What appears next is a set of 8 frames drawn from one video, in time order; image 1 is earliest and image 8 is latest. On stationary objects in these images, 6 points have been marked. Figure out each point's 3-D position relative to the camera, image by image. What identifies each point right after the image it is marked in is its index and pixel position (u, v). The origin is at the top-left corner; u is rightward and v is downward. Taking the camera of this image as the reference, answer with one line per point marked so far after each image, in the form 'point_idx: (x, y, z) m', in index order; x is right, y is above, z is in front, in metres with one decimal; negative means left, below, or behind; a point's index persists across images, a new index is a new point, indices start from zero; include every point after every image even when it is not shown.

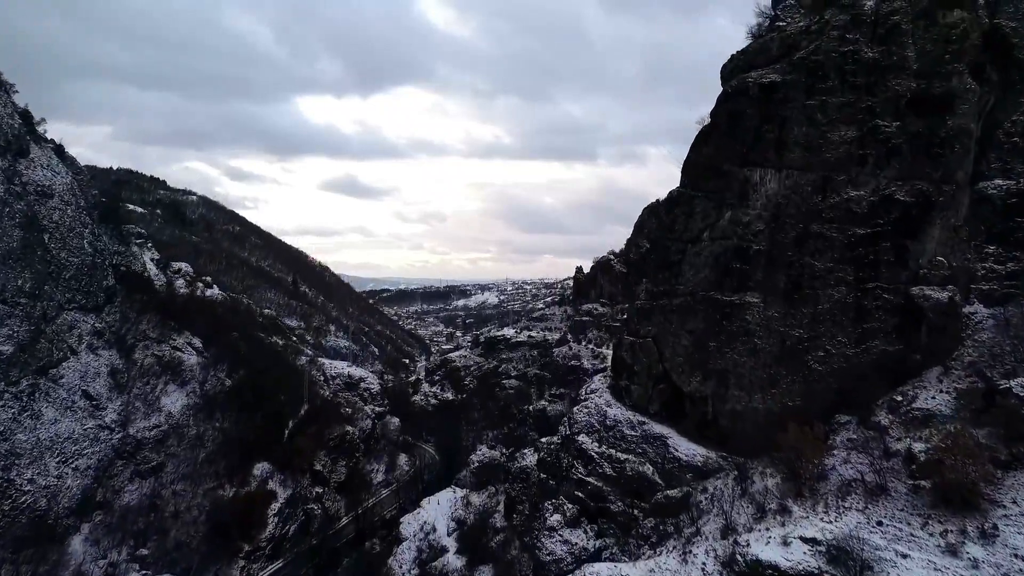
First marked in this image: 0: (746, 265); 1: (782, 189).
0: (+6.9, +0.7, +17.4) m
1: (+7.8, +2.9, +17.2) m
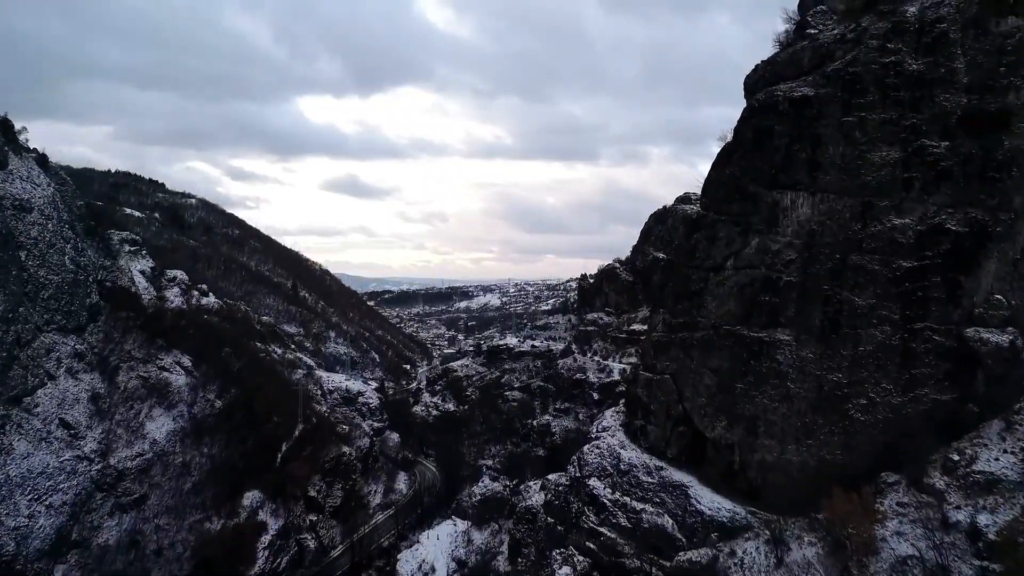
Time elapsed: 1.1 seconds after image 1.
0: (+7.1, -0.3, +15.8) m
1: (+8.0, +1.9, +15.5) m
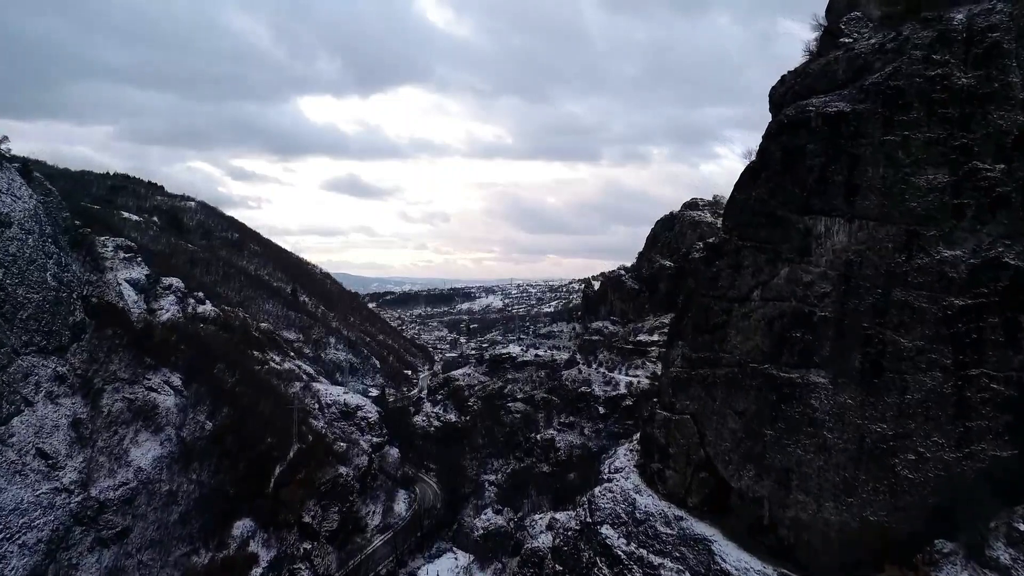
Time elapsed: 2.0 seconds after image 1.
0: (+7.2, -1.2, +14.3) m
1: (+8.1, +1.0, +14.0) m
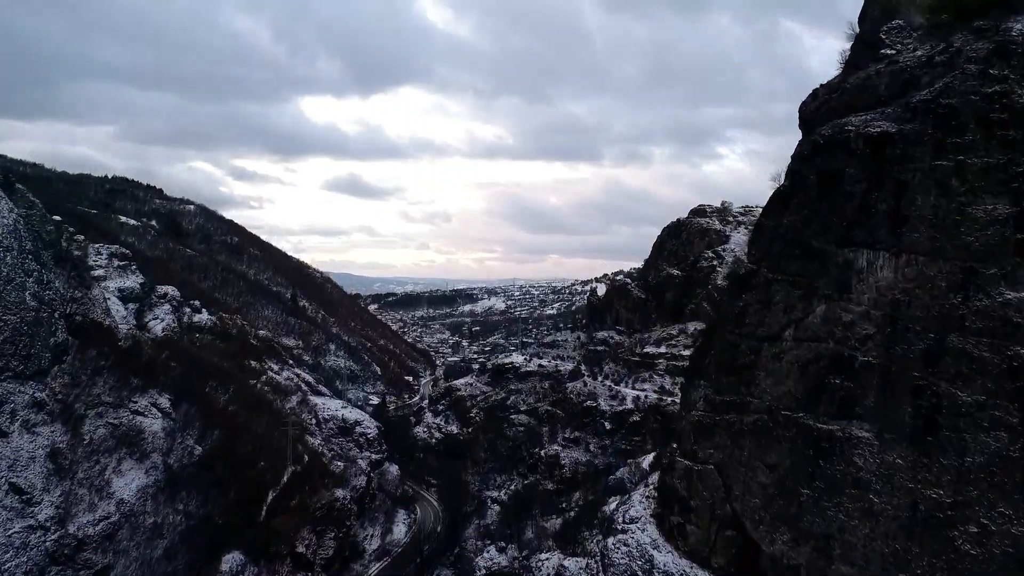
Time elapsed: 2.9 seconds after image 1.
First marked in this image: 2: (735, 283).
0: (+7.4, -2.1, +12.8) m
1: (+8.3, +0.1, +12.5) m
2: (+6.0, +0.1, +15.9) m
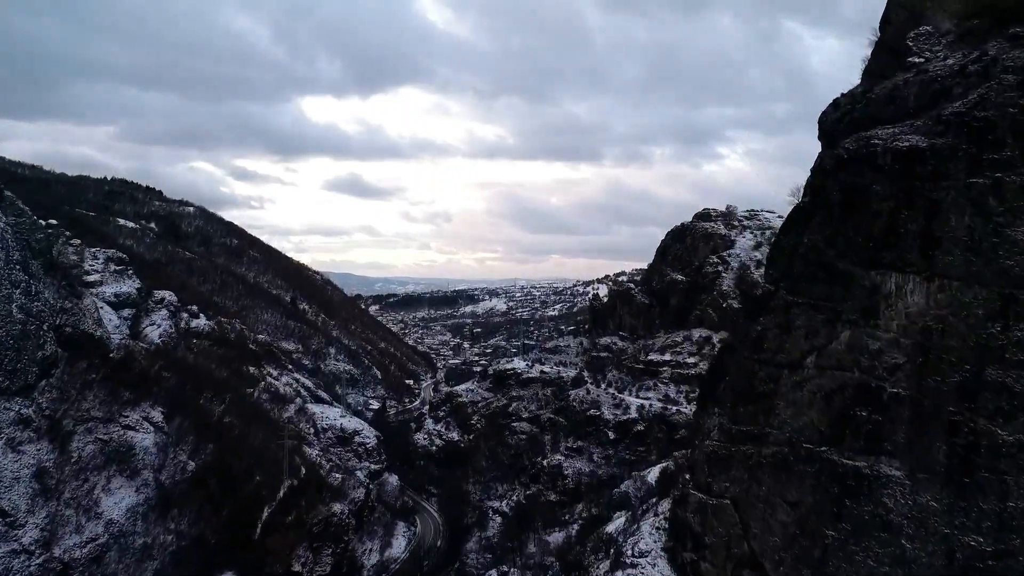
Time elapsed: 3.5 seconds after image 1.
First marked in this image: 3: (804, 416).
0: (+7.4, -2.6, +11.9) m
1: (+8.4, -0.4, +11.7) m
2: (+6.1, -0.5, +15.0) m
3: (+6.4, -2.8, +13.0) m
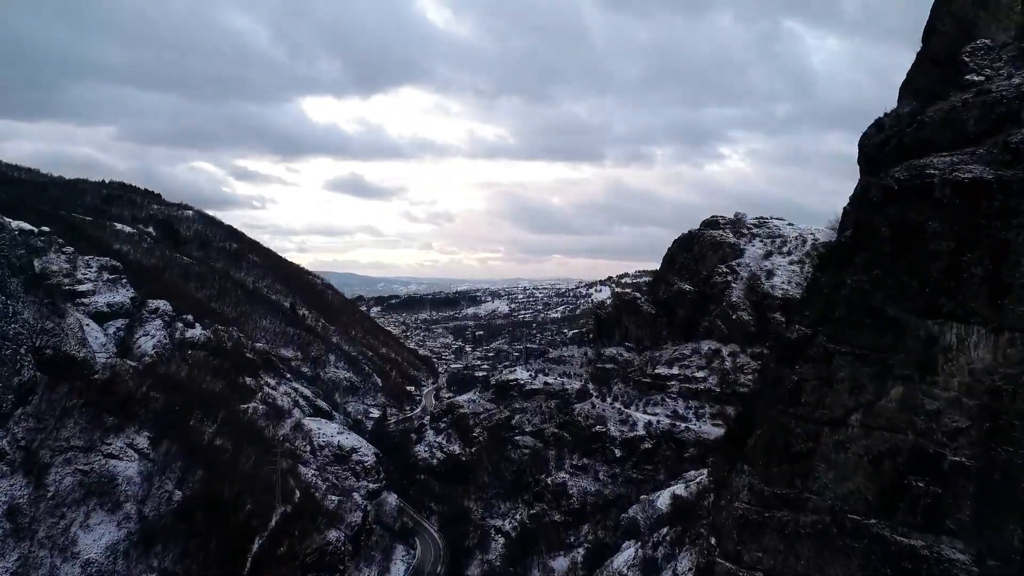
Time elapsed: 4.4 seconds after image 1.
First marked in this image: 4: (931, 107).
0: (+7.5, -3.6, +10.4) m
1: (+8.5, -1.4, +10.1) m
2: (+6.2, -1.4, +13.5) m
3: (+6.5, -3.8, +11.4) m
4: (+8.6, +3.7, +12.1) m
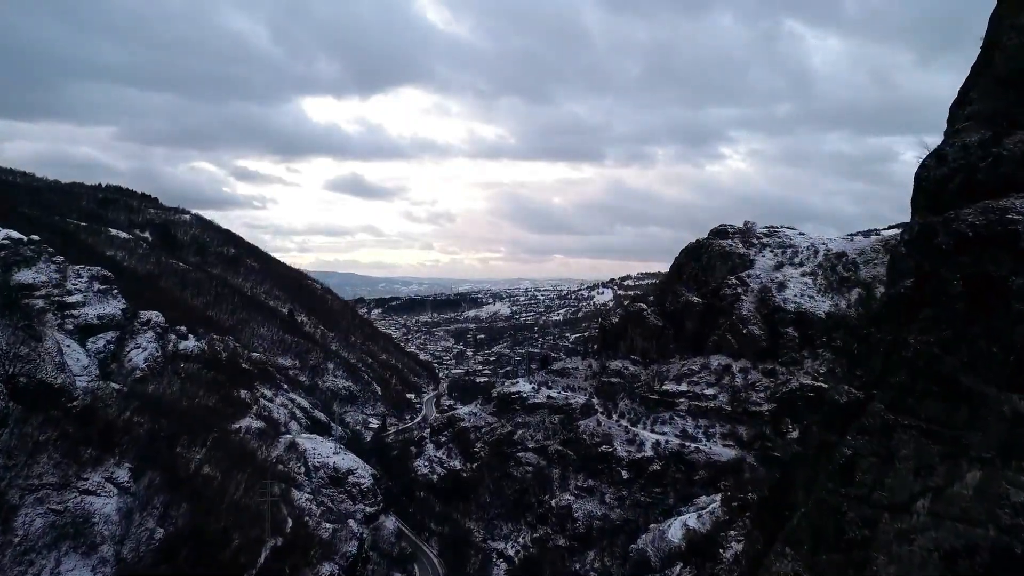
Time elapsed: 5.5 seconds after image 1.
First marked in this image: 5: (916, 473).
0: (+7.7, -4.6, +8.7) m
1: (+8.6, -2.4, +8.4) m
2: (+6.4, -2.5, +11.8) m
3: (+6.7, -4.8, +9.7) m
4: (+8.7, +2.7, +10.4) m
5: (+6.8, -3.1, +10.0) m
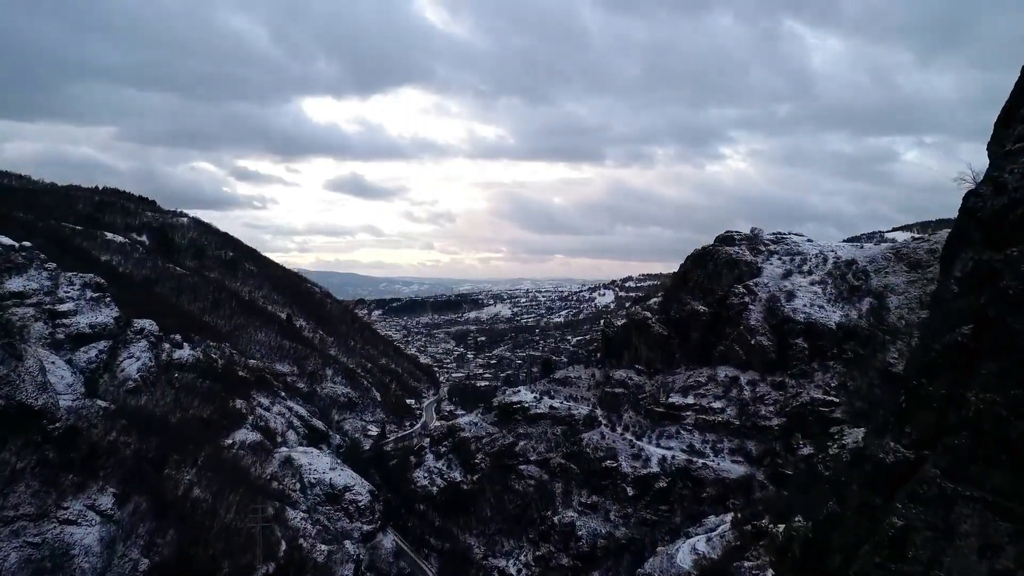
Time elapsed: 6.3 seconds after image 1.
0: (+7.7, -5.4, +7.4) m
1: (+8.7, -3.2, +7.1) m
2: (+6.5, -3.2, +10.5) m
3: (+6.7, -5.6, +8.5) m
4: (+8.8, +1.9, +9.2) m
5: (+6.9, -3.9, +8.8) m
